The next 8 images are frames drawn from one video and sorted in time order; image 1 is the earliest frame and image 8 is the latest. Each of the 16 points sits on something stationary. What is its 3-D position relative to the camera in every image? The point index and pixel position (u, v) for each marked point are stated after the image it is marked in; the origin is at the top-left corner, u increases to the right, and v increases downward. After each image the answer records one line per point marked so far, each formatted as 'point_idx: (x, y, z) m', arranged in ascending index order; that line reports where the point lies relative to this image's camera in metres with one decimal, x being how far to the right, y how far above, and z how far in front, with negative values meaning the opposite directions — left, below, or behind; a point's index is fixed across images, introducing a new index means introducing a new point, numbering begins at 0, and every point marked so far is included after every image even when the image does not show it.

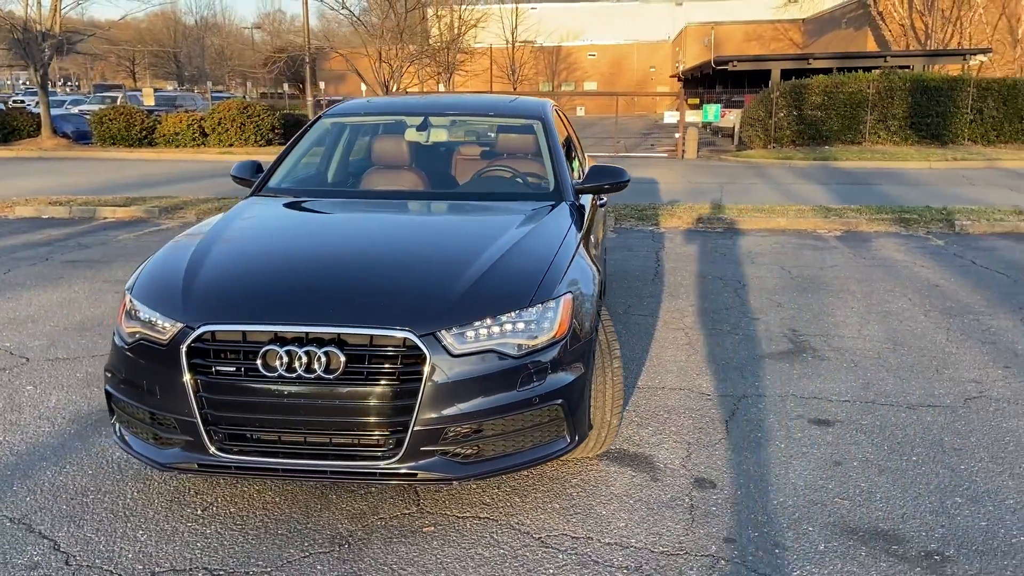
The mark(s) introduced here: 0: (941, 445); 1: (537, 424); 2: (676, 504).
0: (+1.8, -0.7, +3.5) m
1: (+0.1, -0.5, +2.8) m
2: (+0.6, -0.8, +3.0) m
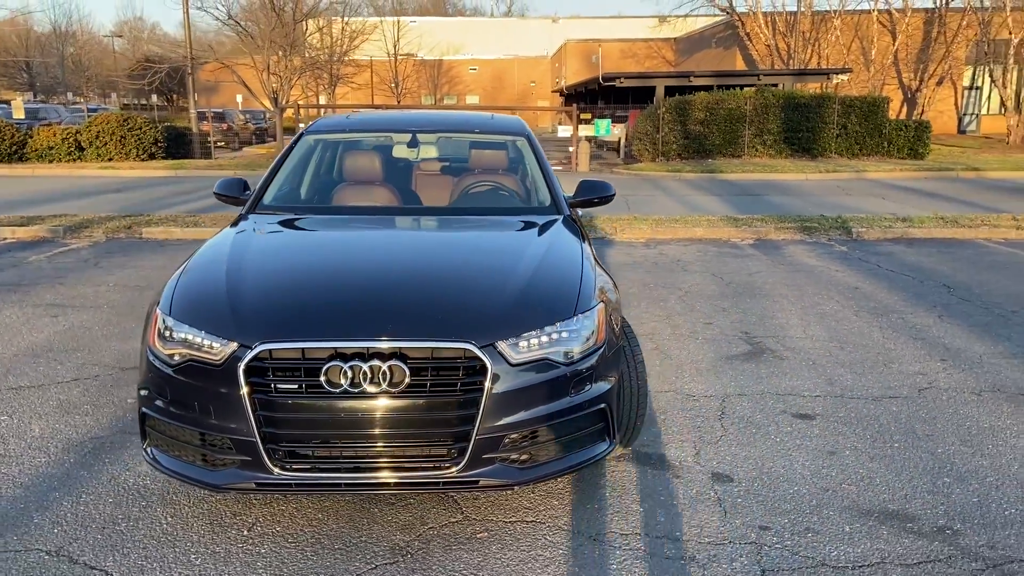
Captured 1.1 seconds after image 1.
0: (+1.8, -0.7, +3.9) m
1: (+0.2, -0.5, +2.9) m
2: (+0.7, -0.8, +3.2) m
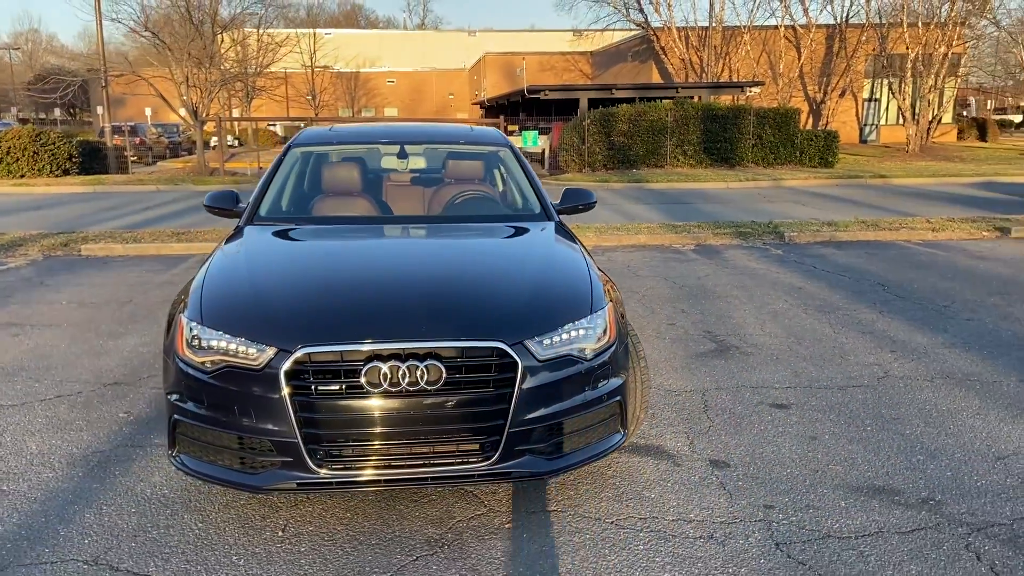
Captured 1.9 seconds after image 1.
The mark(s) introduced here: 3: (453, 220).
0: (+1.8, -0.6, +4.2) m
1: (+0.3, -0.5, +3.1) m
2: (+0.8, -0.8, +3.4) m
3: (-0.3, +0.4, +4.5) m
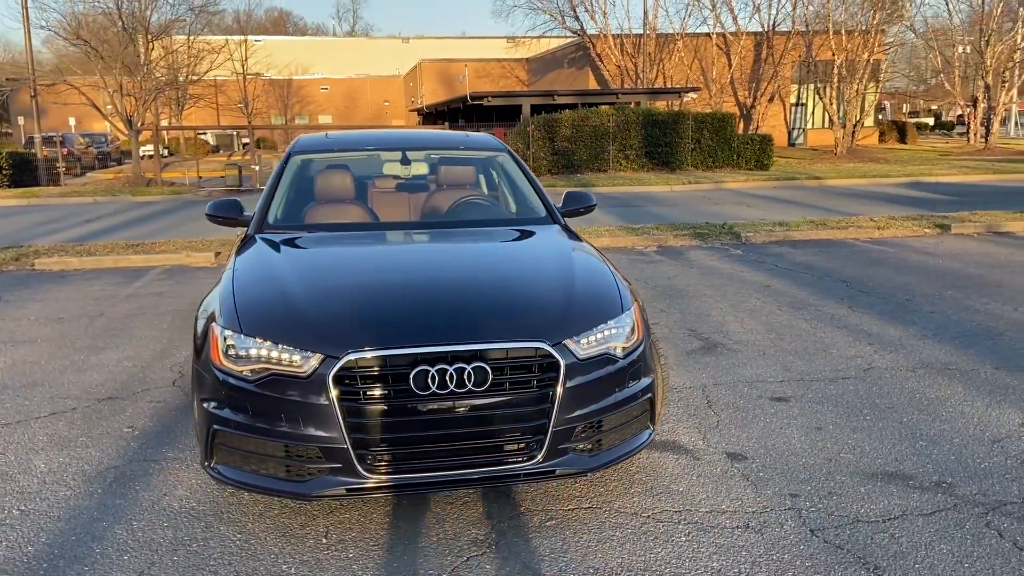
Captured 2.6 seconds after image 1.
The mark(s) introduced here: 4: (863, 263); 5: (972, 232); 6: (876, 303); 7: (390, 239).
0: (+1.9, -0.6, +4.4) m
1: (+0.5, -0.5, +3.2) m
2: (+0.9, -0.8, +3.5) m
3: (-0.3, +0.3, +4.6) m
4: (+3.9, +0.3, +9.4) m
5: (+6.7, +0.8, +12.3) m
6: (+3.0, -0.1, +7.1) m
7: (-0.6, +0.3, +4.4) m
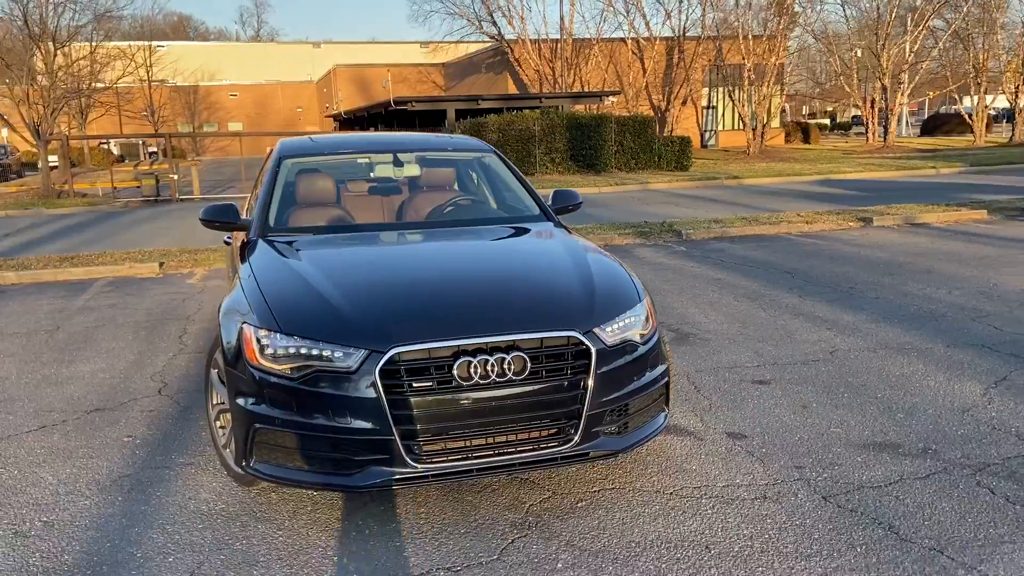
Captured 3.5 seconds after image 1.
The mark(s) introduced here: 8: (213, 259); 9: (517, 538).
0: (+1.9, -0.5, +4.7) m
1: (+0.5, -0.4, +3.3) m
2: (+1.0, -0.7, +3.7) m
3: (-0.4, +0.4, +4.6) m
4: (+3.3, +0.4, +9.9) m
5: (+5.8, +1.0, +13.0) m
6: (+2.7, 0.0, +7.5) m
7: (-0.7, +0.3, +4.4) m
8: (-3.5, +0.3, +9.9) m
9: (0.0, -0.9, +2.9) m
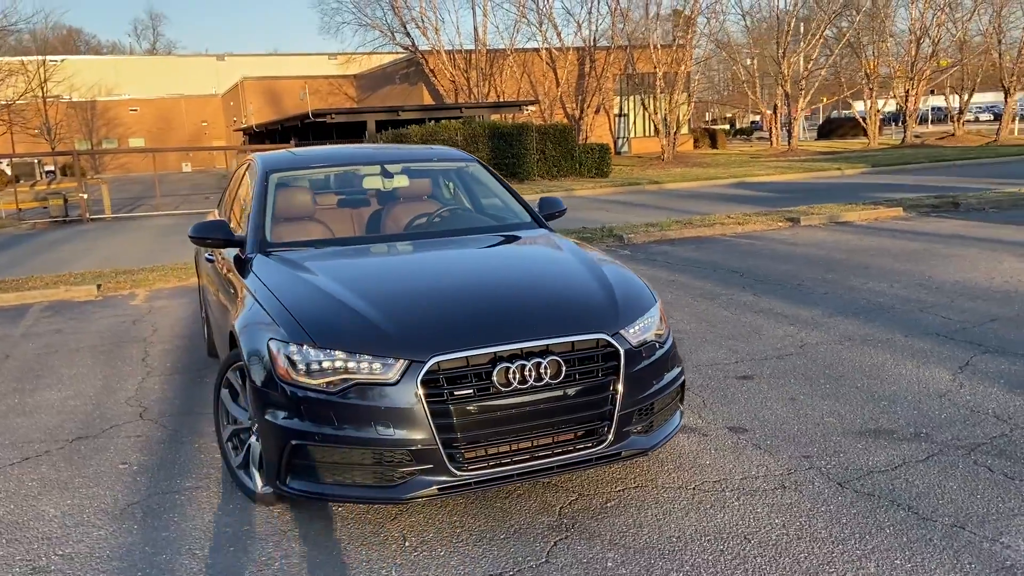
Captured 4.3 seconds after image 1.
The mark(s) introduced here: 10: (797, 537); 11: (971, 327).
0: (+1.8, -0.5, +4.9) m
1: (+0.6, -0.4, +3.4) m
2: (+1.0, -0.7, +3.8) m
3: (-0.4, +0.3, +4.6) m
4: (+2.8, +0.4, +10.2) m
5: (+4.9, +1.0, +13.6) m
6: (+2.4, 0.0, +7.8) m
7: (-0.7, +0.2, +4.4) m
8: (-4.1, +0.1, +9.6) m
9: (+0.2, -0.9, +2.9) m
10: (+1.0, -0.8, +2.9) m
11: (+3.3, -0.3, +6.0) m
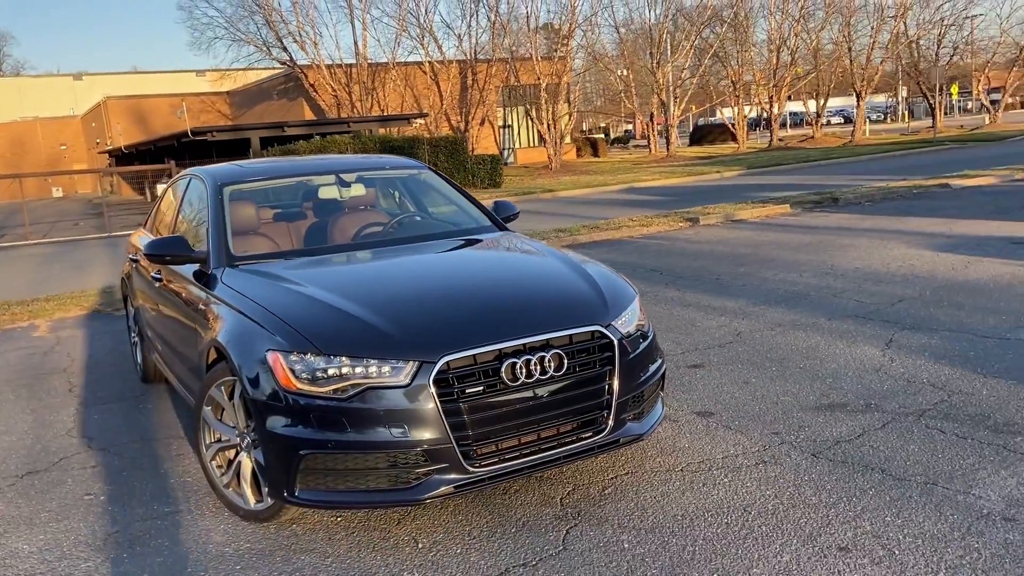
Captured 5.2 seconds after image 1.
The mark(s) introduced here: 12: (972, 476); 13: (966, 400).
0: (+1.6, -0.4, +5.1) m
1: (+0.6, -0.4, +3.6) m
2: (+0.9, -0.7, +4.0) m
3: (-0.7, +0.3, +4.6) m
4: (+1.8, +0.4, +10.5) m
5: (+3.4, +1.1, +14.2) m
6: (+1.7, 0.0, +8.1) m
7: (-0.9, +0.1, +4.4) m
8: (-4.9, -0.2, +9.1) m
9: (+0.2, -0.9, +3.0) m
10: (+1.0, -0.8, +3.1) m
11: (+2.8, -0.1, +6.5) m
12: (+1.7, -0.7, +3.2) m
13: (+2.2, -0.5, +4.1) m
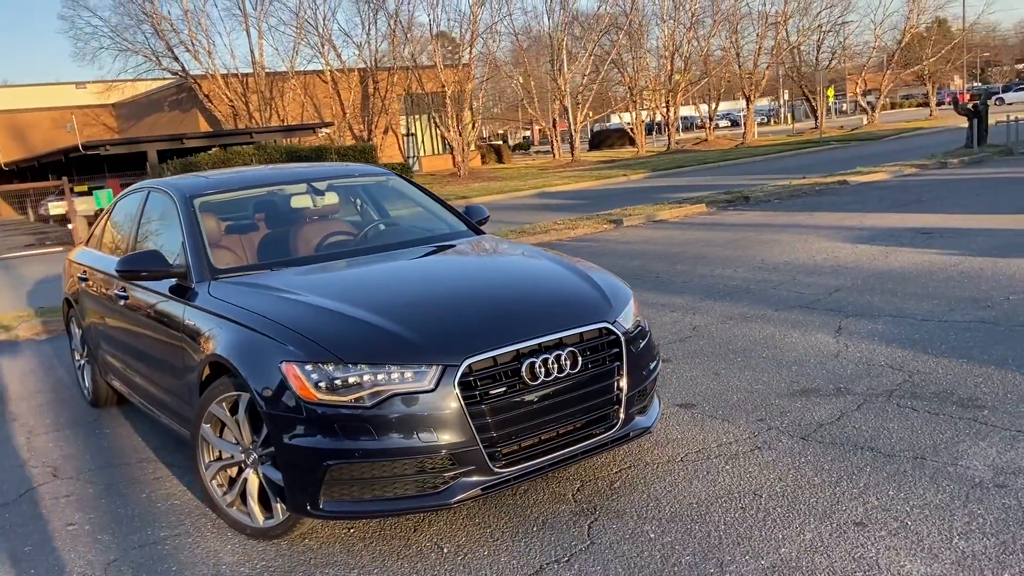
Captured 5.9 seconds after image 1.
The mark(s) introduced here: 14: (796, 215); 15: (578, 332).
0: (+1.4, -0.4, +5.3) m
1: (+0.6, -0.4, +3.6) m
2: (+0.9, -0.6, +4.1) m
3: (-0.8, +0.2, +4.6) m
4: (+0.9, +0.4, +10.7) m
5: (+2.2, +1.1, +14.5) m
6: (+1.2, 0.0, +8.3) m
7: (-1.0, +0.1, +4.3) m
8: (-5.5, -0.5, +8.5) m
9: (+0.3, -0.8, +3.0) m
10: (+1.1, -0.7, +3.2) m
11: (+2.5, -0.1, +6.8) m
12: (+1.8, -0.6, +3.4) m
13: (+2.1, -0.5, +4.4) m
14: (+4.6, +1.2, +13.8) m
15: (+0.2, -0.2, +3.1) m
